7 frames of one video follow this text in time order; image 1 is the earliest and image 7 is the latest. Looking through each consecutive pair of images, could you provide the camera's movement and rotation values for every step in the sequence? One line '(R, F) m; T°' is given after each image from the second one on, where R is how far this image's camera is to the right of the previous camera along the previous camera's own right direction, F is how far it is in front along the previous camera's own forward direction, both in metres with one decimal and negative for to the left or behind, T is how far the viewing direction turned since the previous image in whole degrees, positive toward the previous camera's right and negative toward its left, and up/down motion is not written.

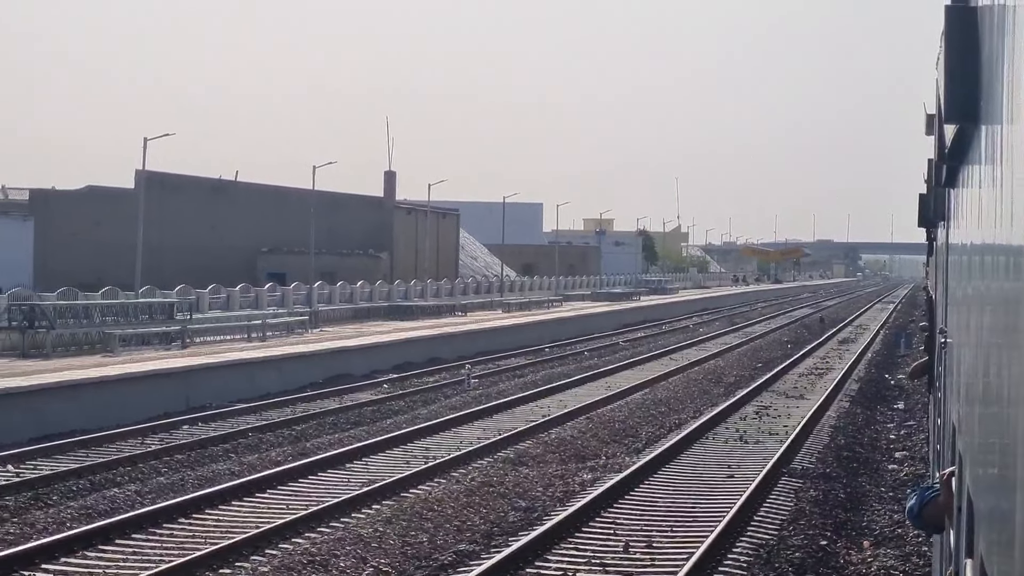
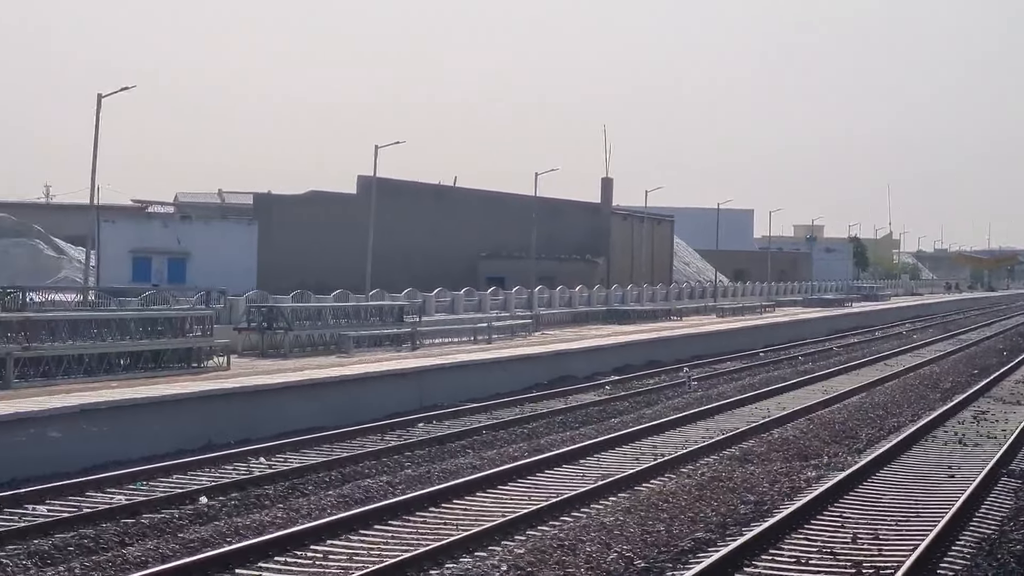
(-0.2, -0.9) m; -5°
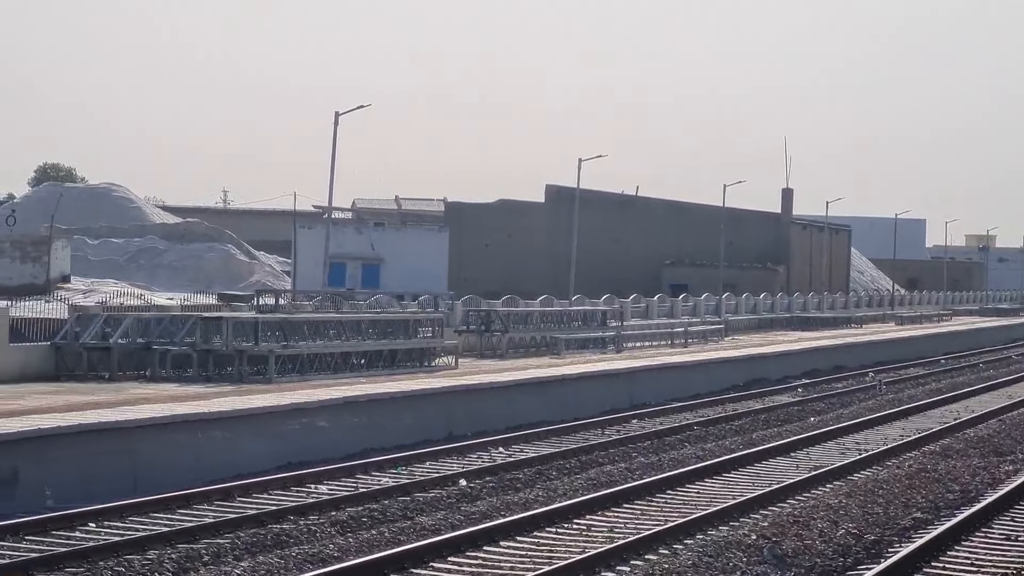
(-0.5, -1.9) m; -4°
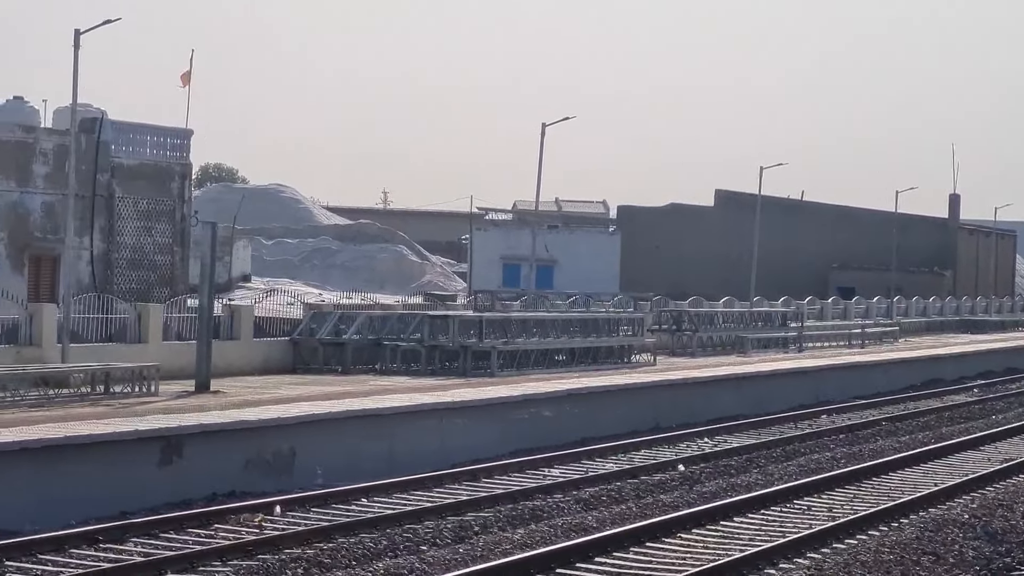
(-0.5, -1.7) m; -3°
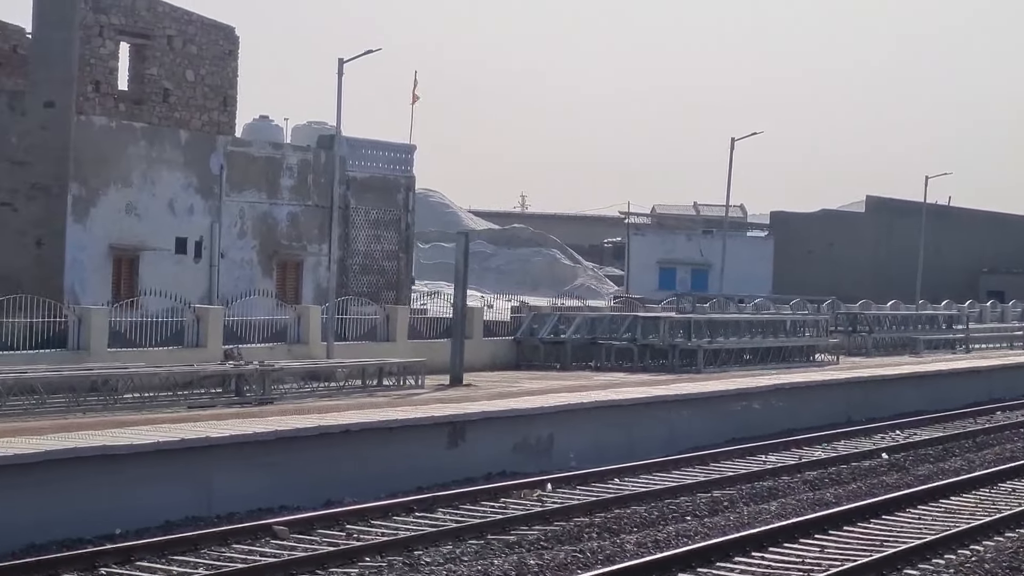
(-0.8, -2.2) m; -3°
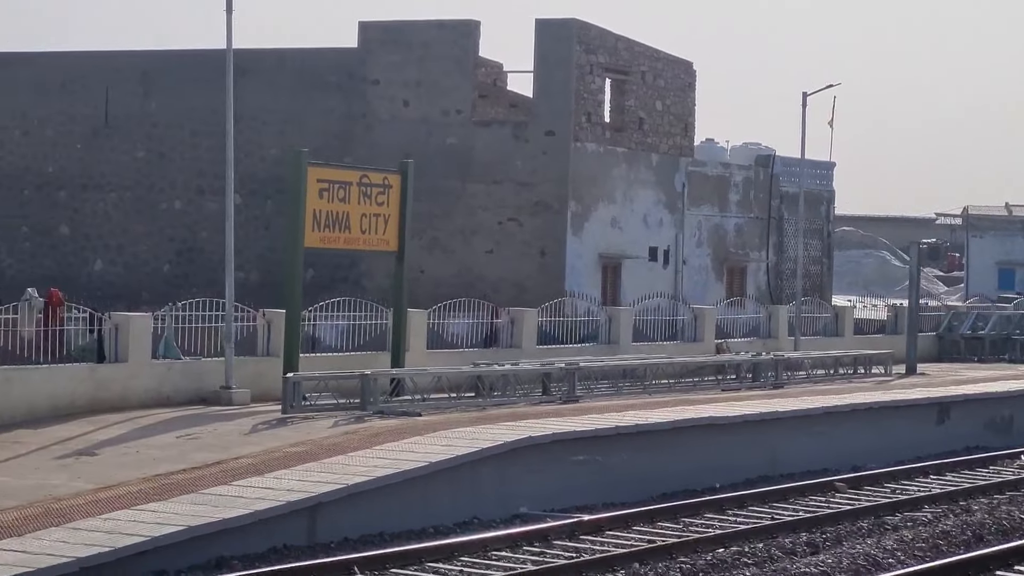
(-1.6, -3.6) m; -6°
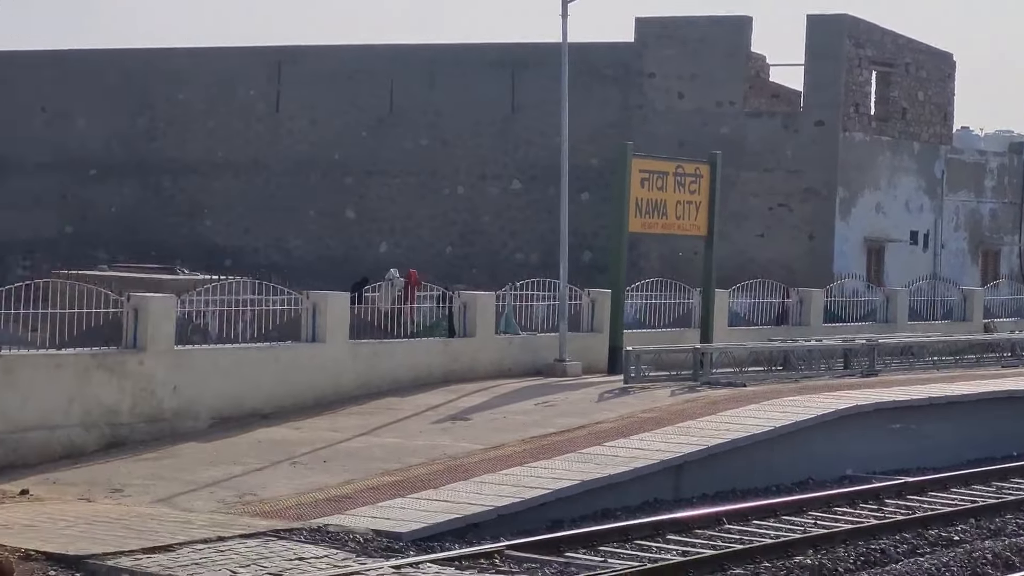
(-0.9, -1.6) m; -4°
